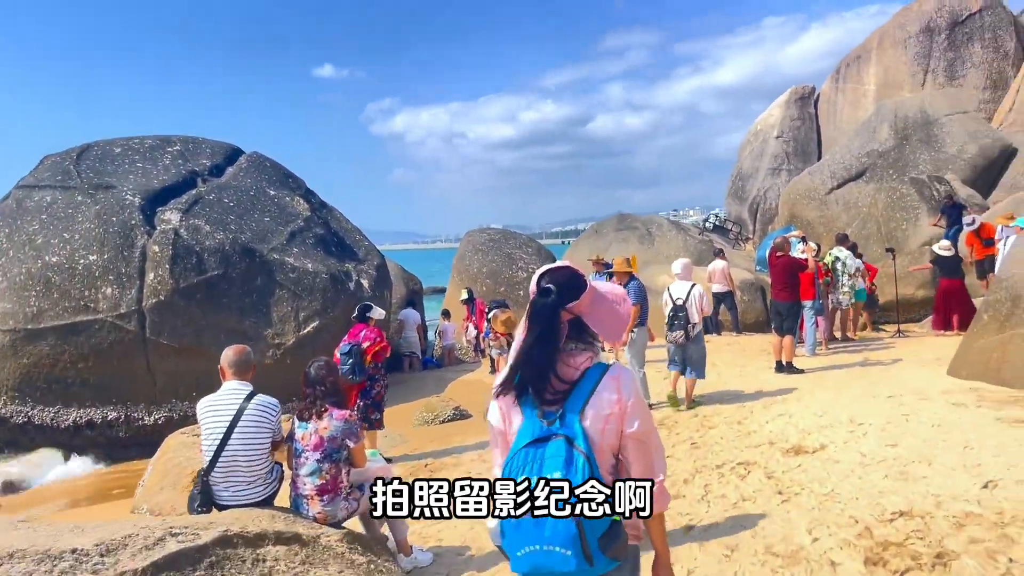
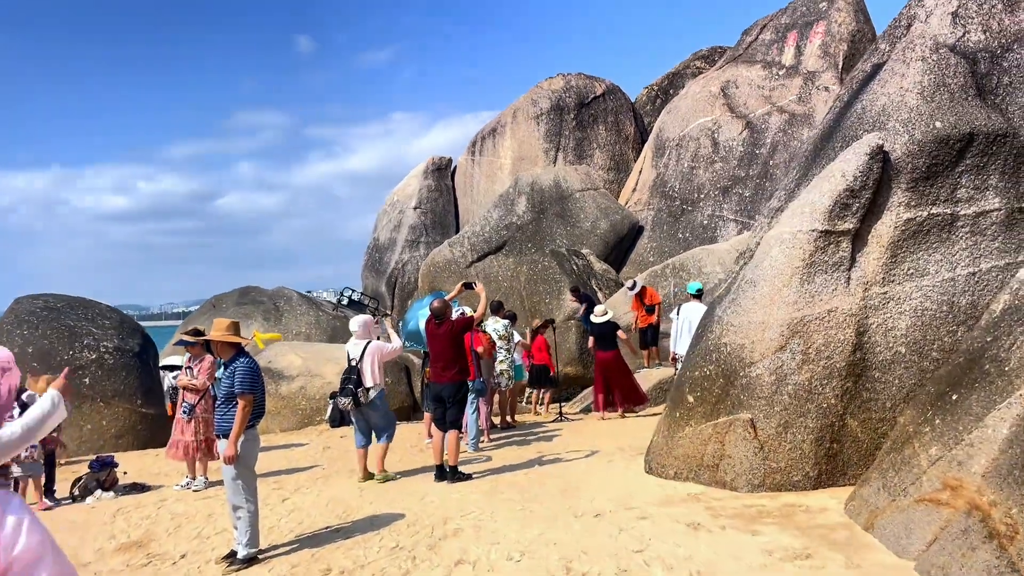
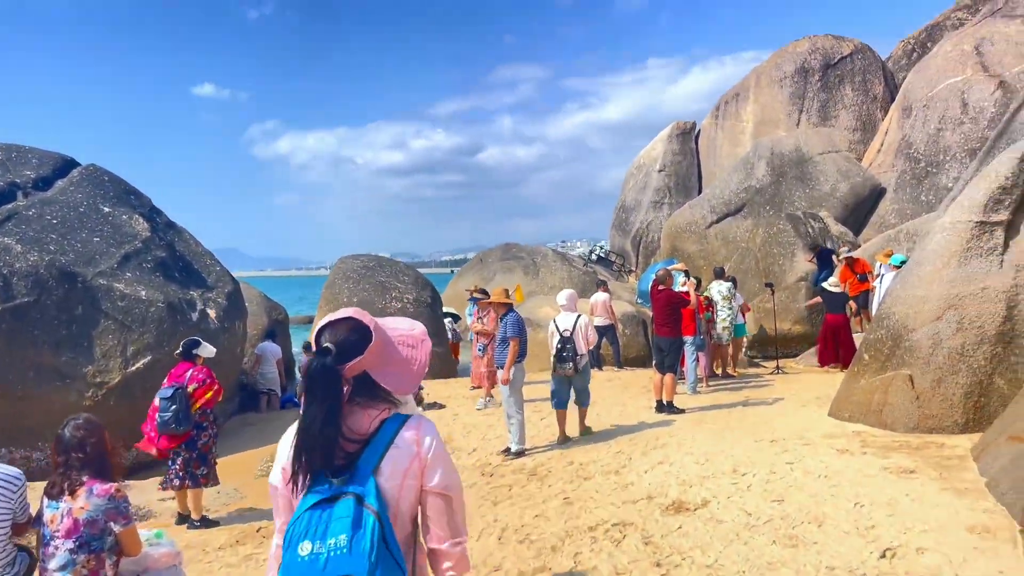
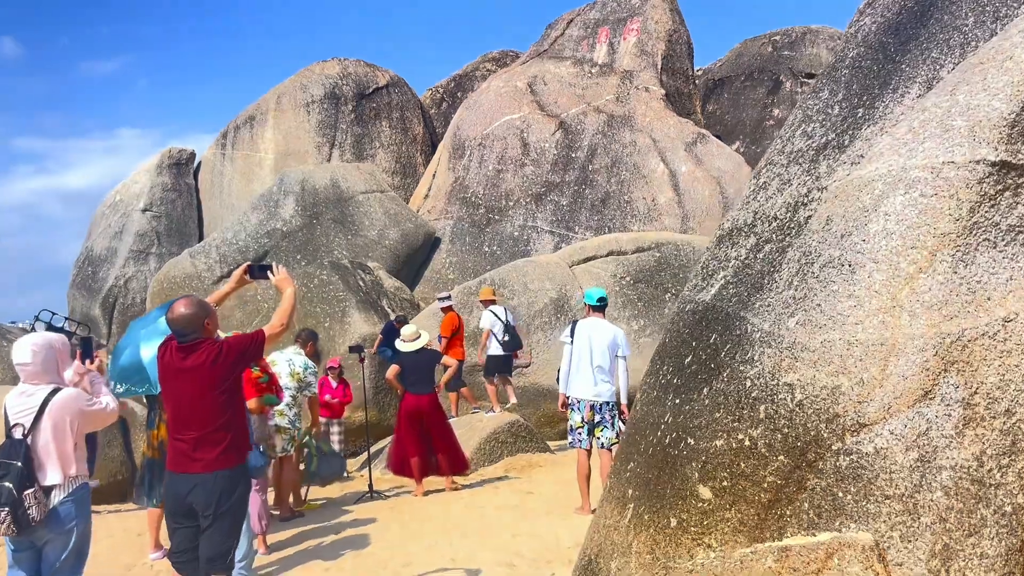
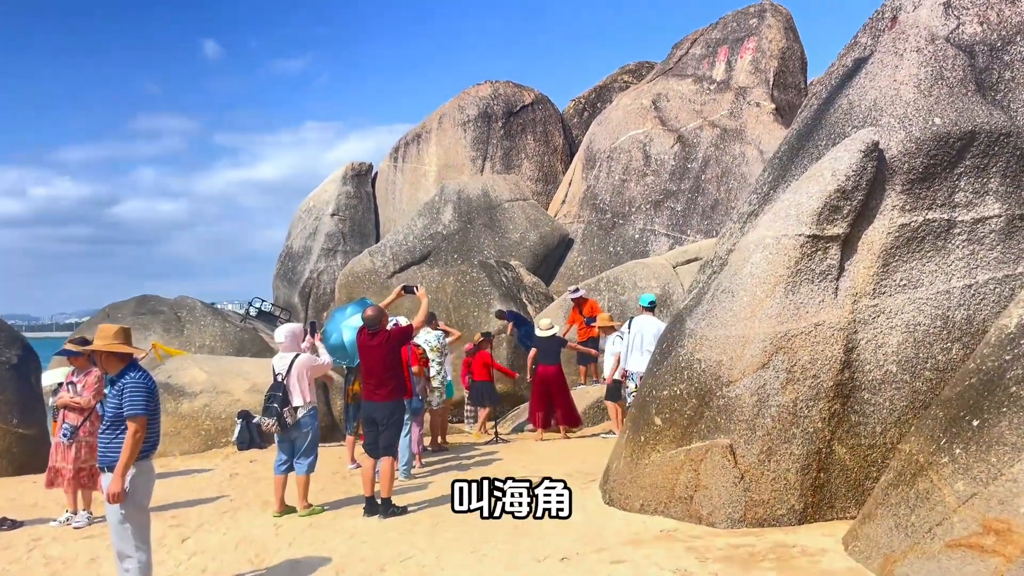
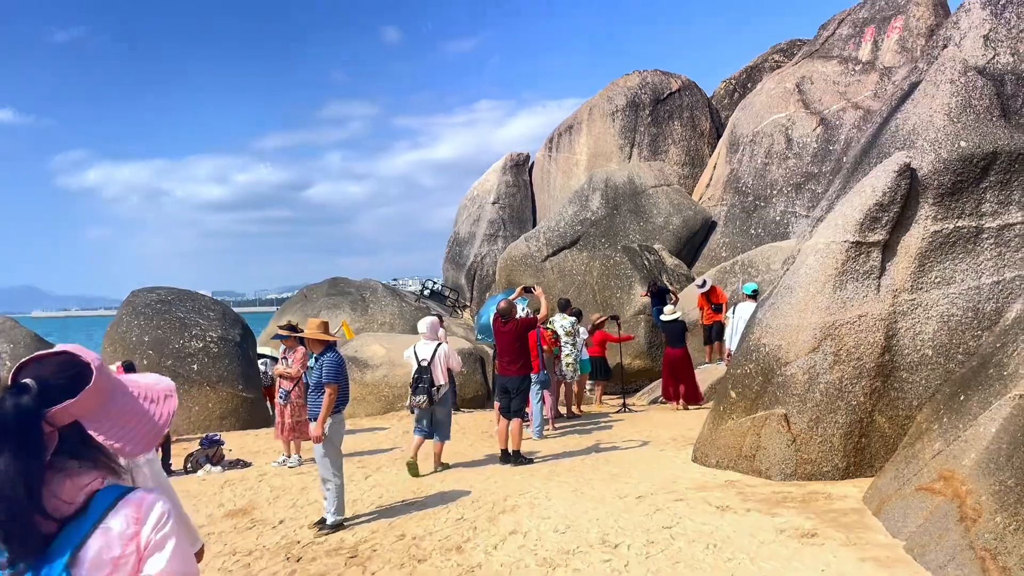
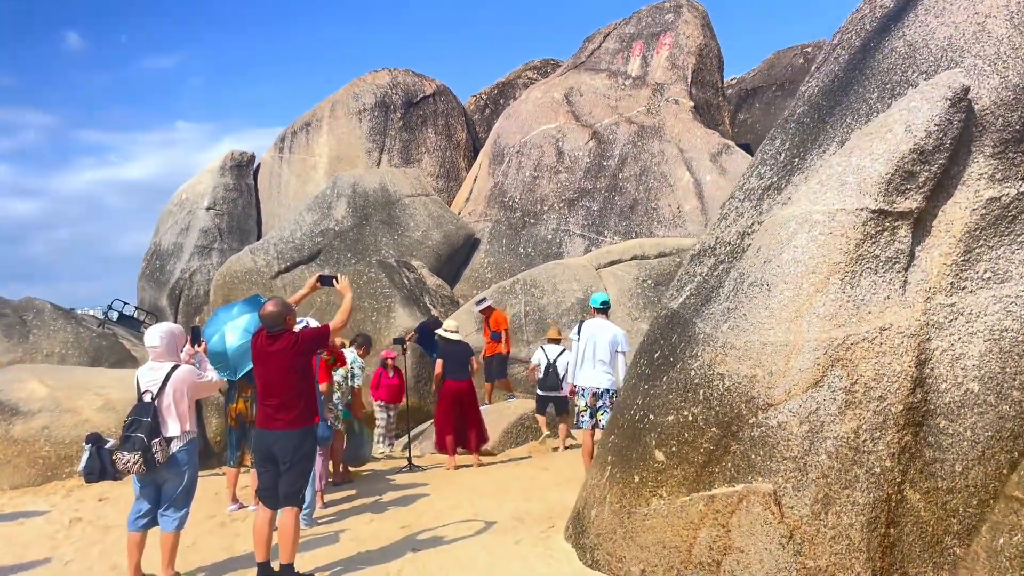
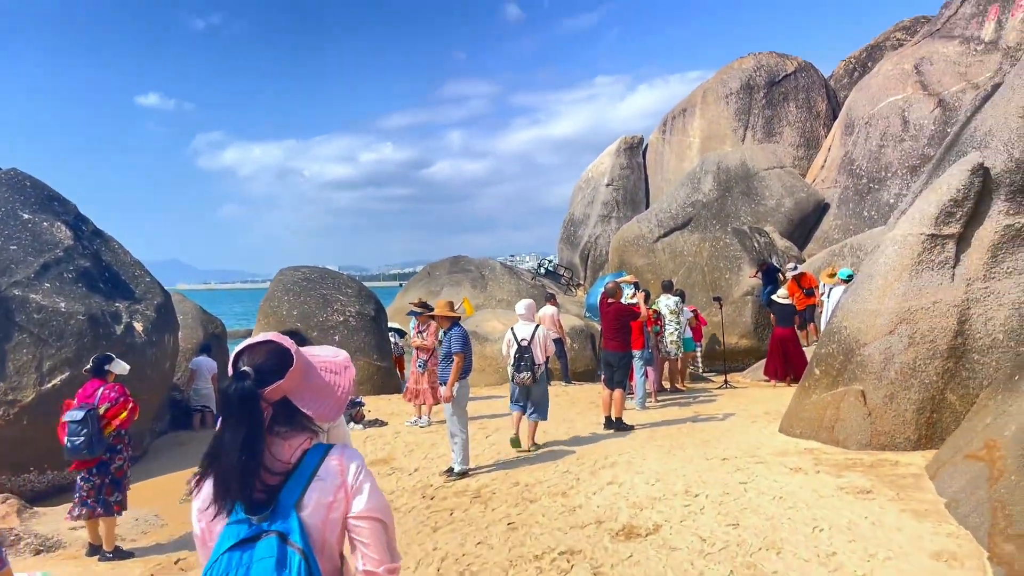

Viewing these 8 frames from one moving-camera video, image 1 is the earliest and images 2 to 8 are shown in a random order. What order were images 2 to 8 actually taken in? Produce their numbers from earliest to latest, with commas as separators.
3, 8, 6, 2, 5, 7, 4
